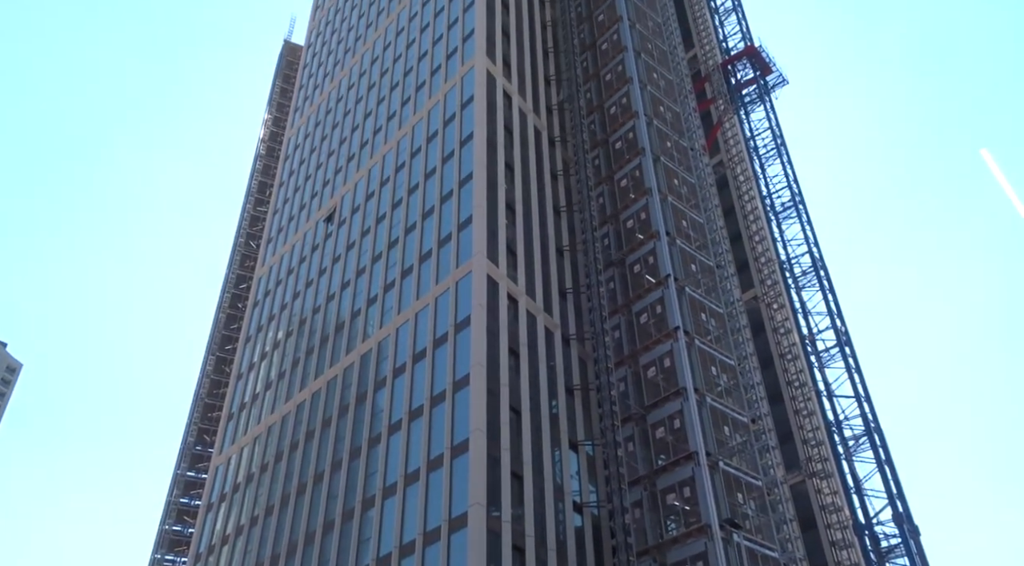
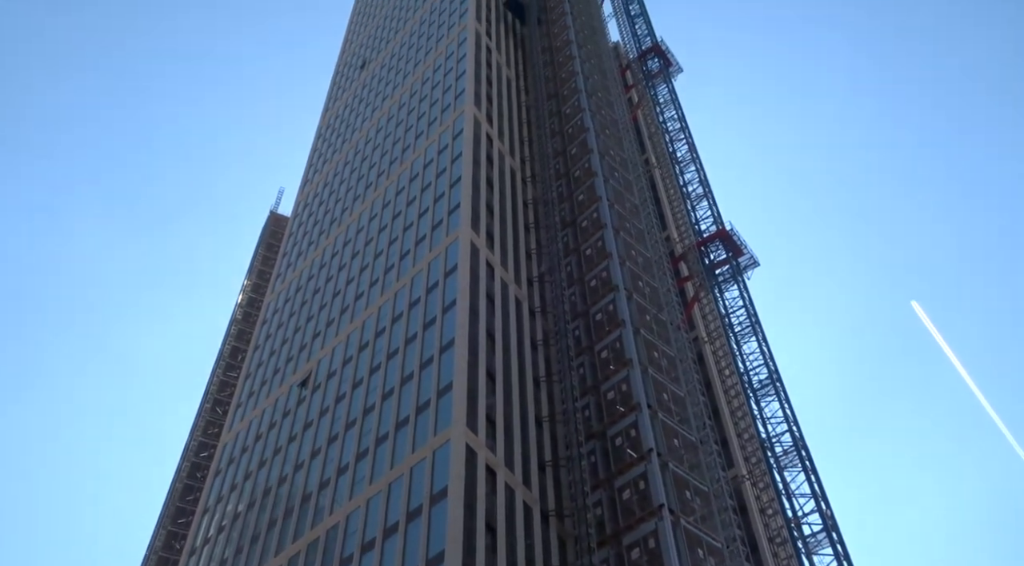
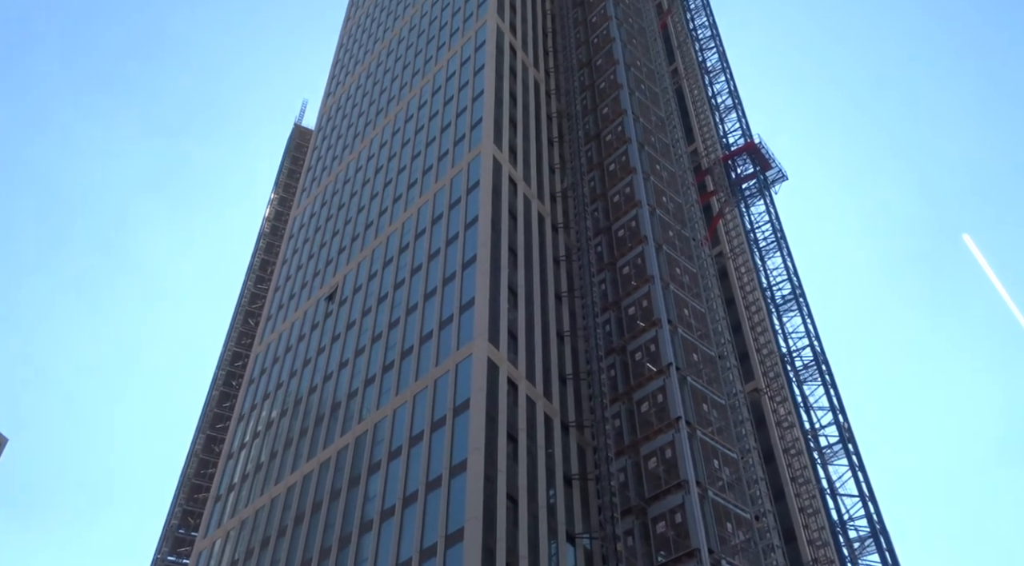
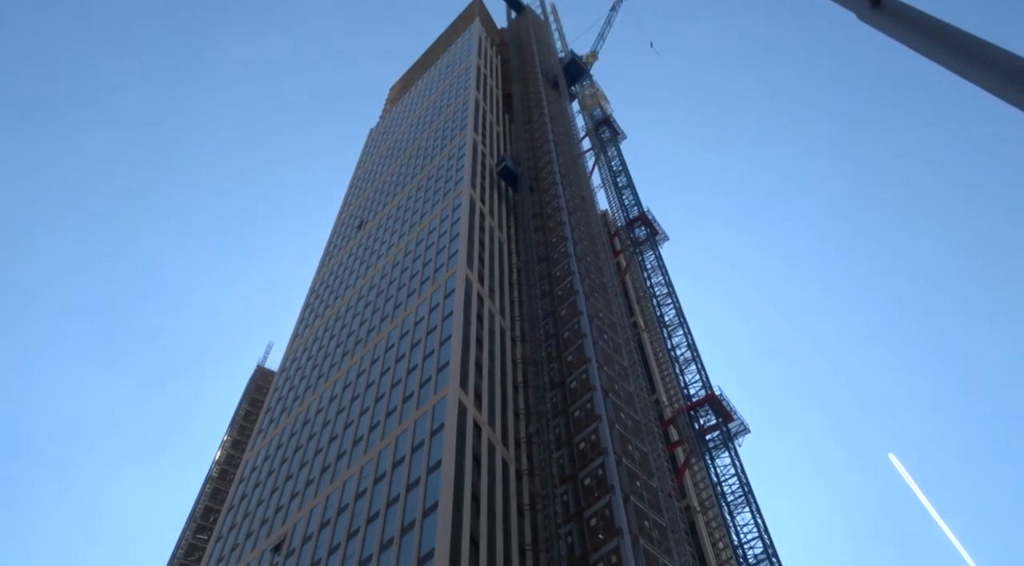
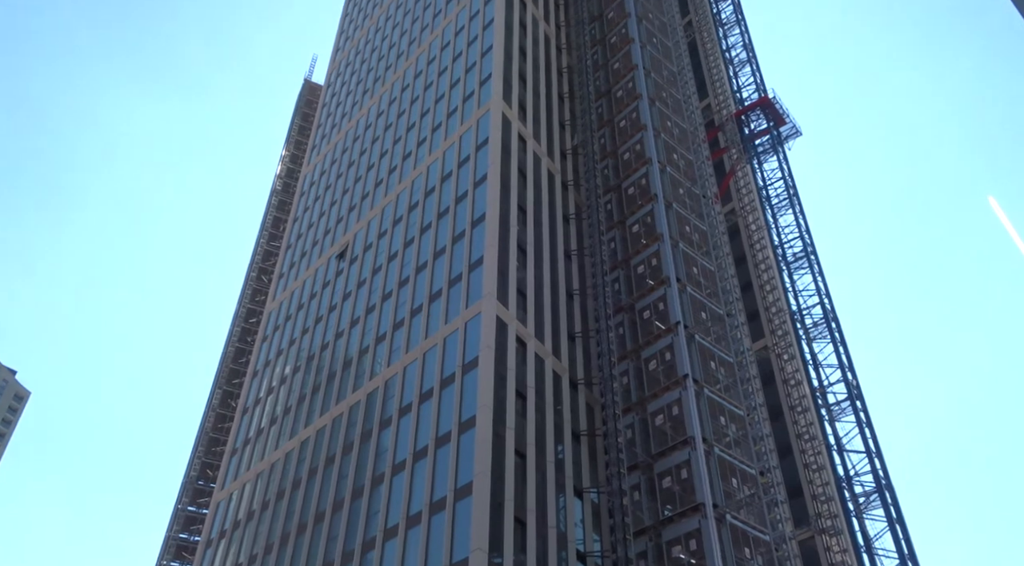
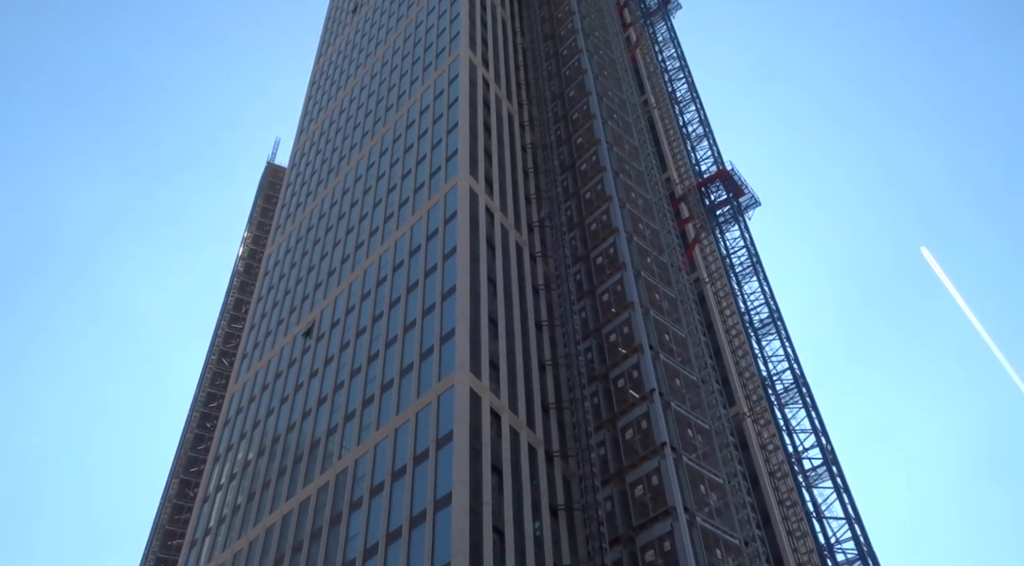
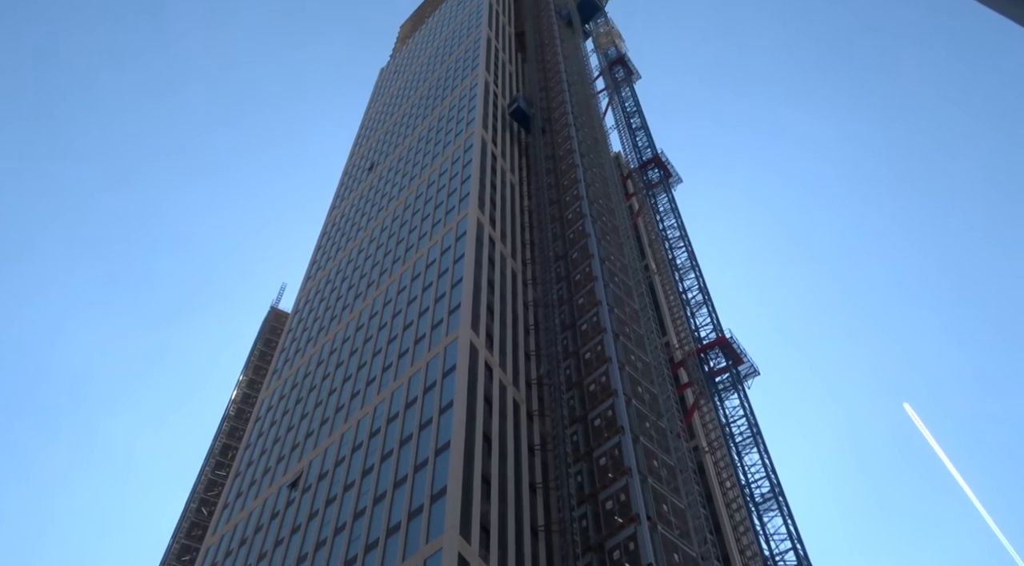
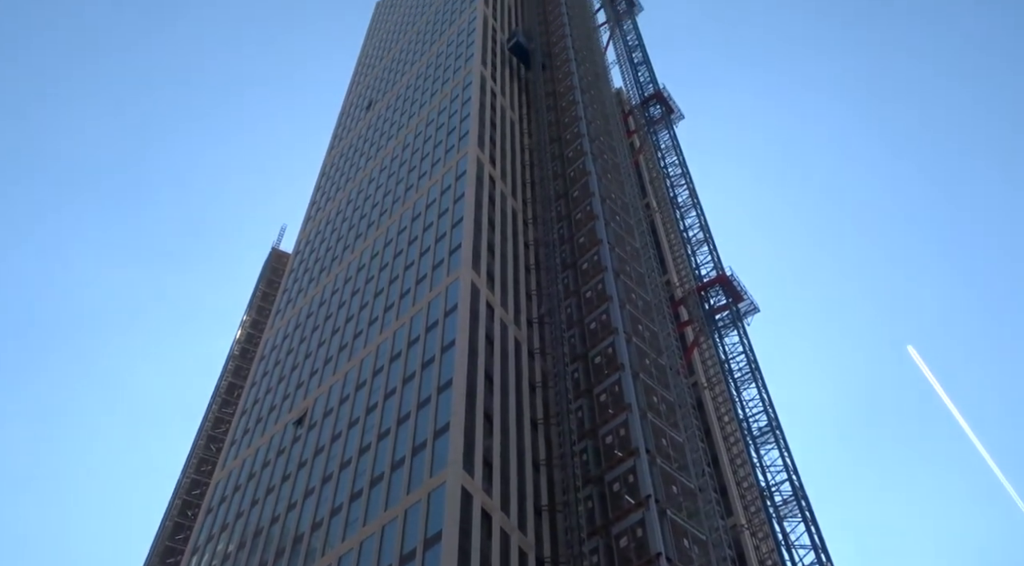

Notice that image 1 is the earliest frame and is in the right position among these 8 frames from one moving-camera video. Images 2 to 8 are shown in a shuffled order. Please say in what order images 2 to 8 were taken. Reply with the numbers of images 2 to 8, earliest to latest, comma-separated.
5, 3, 6, 2, 8, 7, 4
